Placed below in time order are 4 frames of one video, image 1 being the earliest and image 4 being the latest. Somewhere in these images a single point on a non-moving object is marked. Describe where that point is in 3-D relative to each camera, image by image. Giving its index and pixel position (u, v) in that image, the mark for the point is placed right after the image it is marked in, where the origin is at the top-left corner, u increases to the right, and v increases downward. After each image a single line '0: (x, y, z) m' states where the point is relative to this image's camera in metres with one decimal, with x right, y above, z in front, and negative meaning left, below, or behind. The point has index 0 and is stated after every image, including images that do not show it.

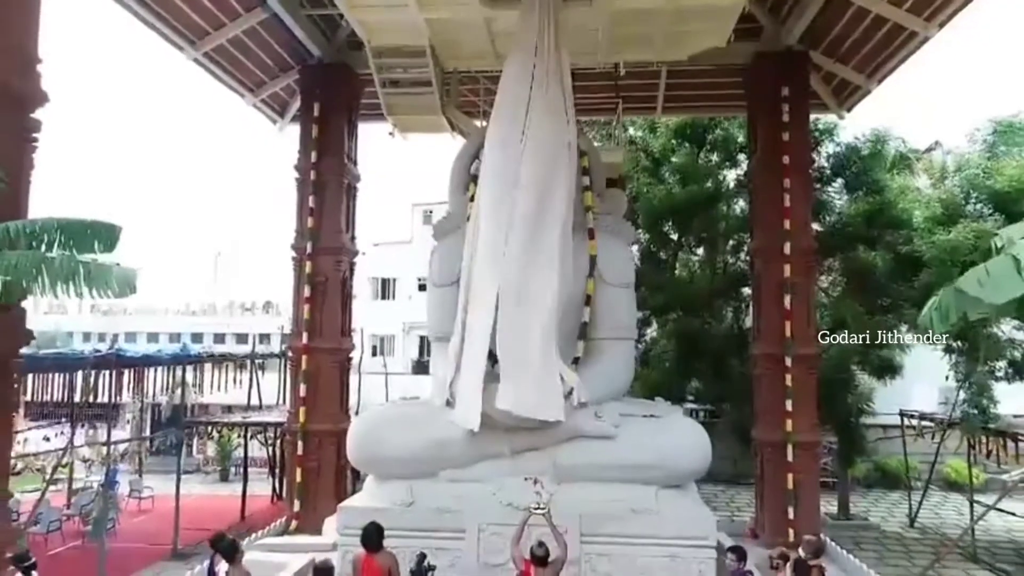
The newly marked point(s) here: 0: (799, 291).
0: (+2.6, -0.1, +7.2) m
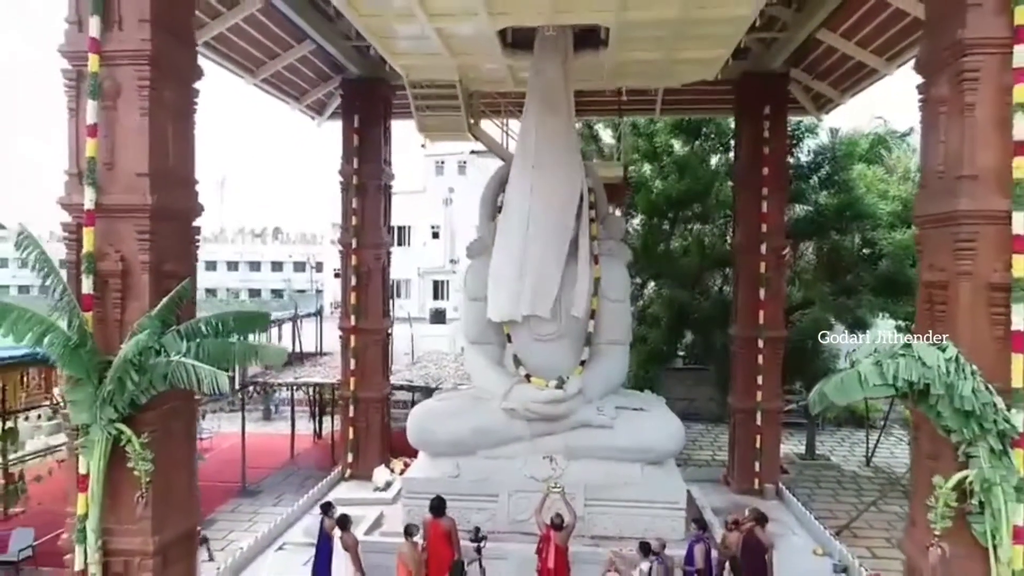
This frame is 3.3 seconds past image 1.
0: (+2.7, 0.0, +8.5) m
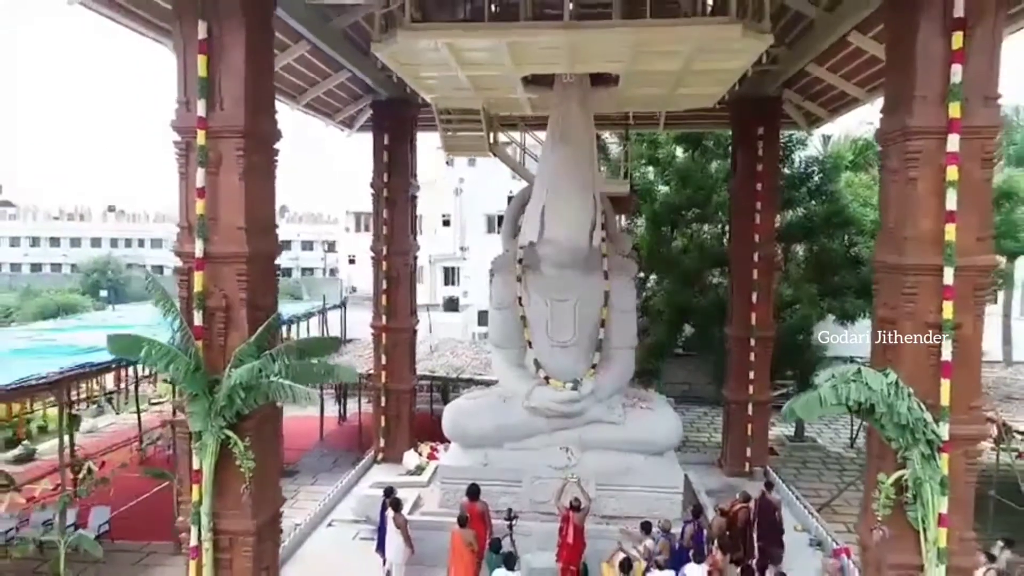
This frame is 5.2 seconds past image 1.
0: (+2.9, 0.0, +9.4) m
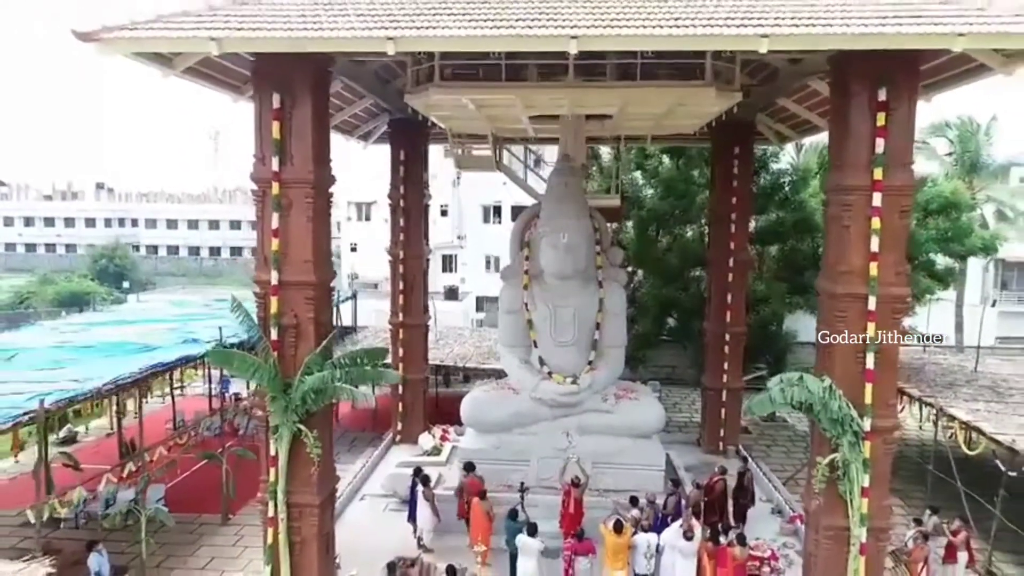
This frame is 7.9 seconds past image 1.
0: (+3.0, 0.0, +10.7) m
